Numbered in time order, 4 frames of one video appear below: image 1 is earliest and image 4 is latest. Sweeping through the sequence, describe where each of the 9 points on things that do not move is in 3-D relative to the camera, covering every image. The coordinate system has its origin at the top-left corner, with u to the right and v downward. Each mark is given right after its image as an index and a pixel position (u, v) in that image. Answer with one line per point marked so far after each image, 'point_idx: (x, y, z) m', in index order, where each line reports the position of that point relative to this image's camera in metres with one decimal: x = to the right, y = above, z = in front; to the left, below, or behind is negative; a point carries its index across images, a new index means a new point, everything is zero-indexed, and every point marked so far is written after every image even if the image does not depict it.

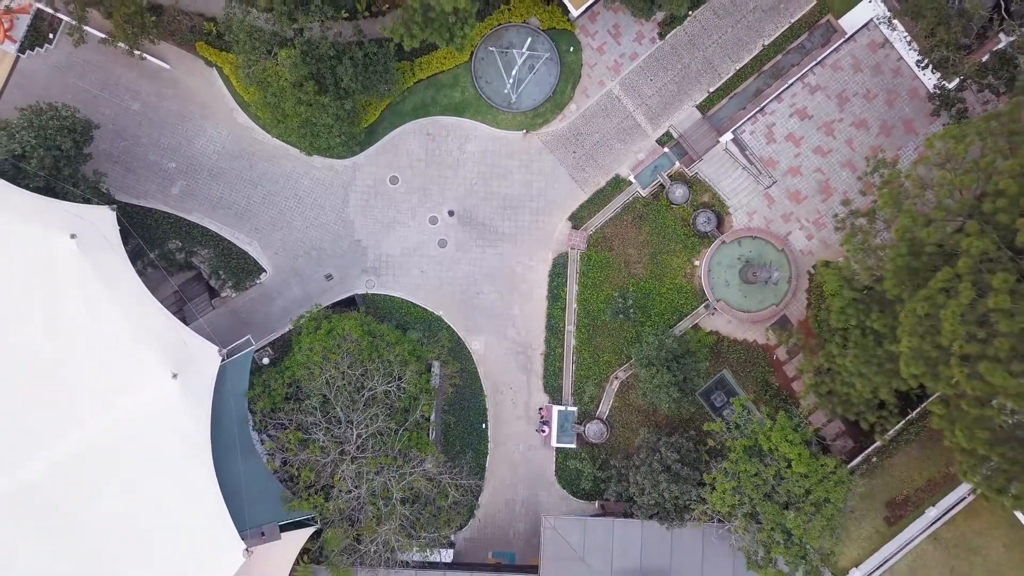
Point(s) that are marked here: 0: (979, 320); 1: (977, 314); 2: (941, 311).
0: (+13.2, -0.9, +15.1) m
1: (+13.1, -0.7, +15.1) m
2: (+12.4, -0.7, +15.6) m
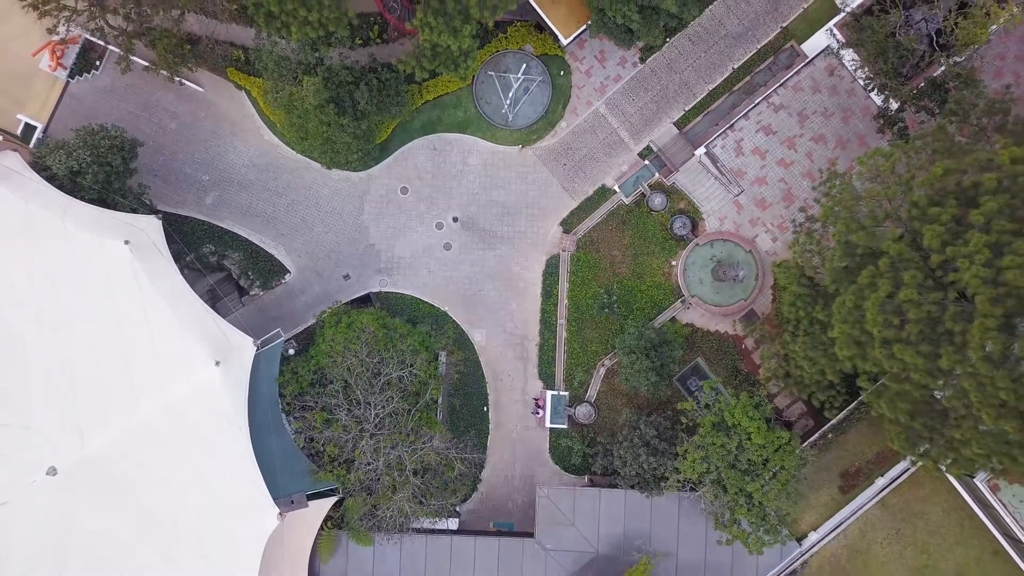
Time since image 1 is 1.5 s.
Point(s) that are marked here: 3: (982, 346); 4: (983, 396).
0: (+13.1, -0.7, +18.2) m
1: (+13.0, -0.6, +18.2) m
2: (+12.3, -0.5, +18.7) m
3: (+14.3, -1.8, +16.4) m
4: (+14.7, -3.4, +16.7) m
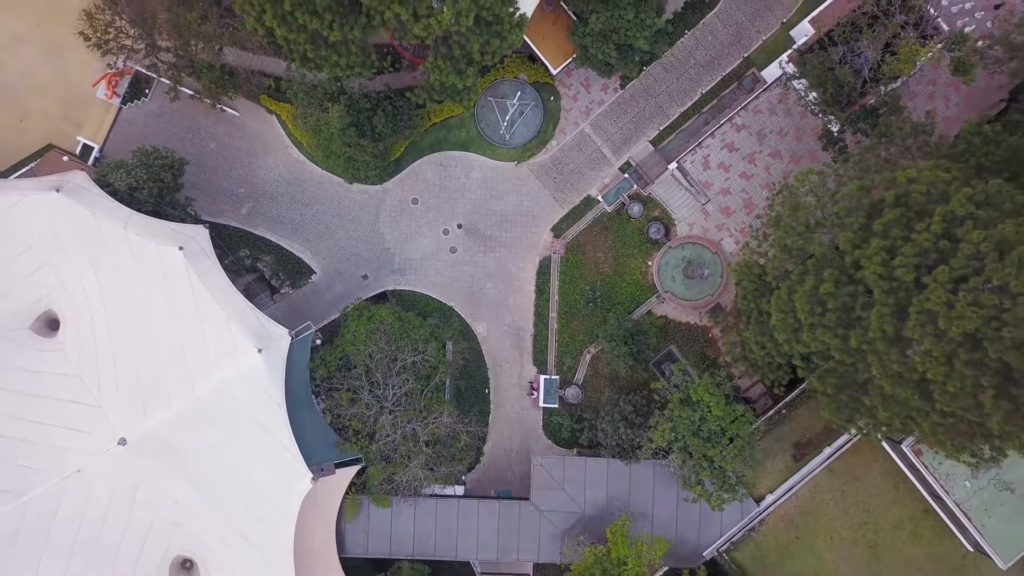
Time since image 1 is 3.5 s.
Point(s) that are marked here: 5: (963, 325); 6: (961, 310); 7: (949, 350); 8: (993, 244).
0: (+12.9, -0.5, +22.5) m
1: (+12.9, -0.4, +22.5) m
2: (+12.2, -0.3, +22.9) m
3: (+14.1, -1.6, +20.6) m
4: (+14.6, -3.1, +20.9) m
5: (+15.9, -1.3, +18.8) m
6: (+15.9, -0.8, +18.9) m
7: (+15.9, -2.3, +19.5) m
8: (+17.0, +1.5, +19.0) m
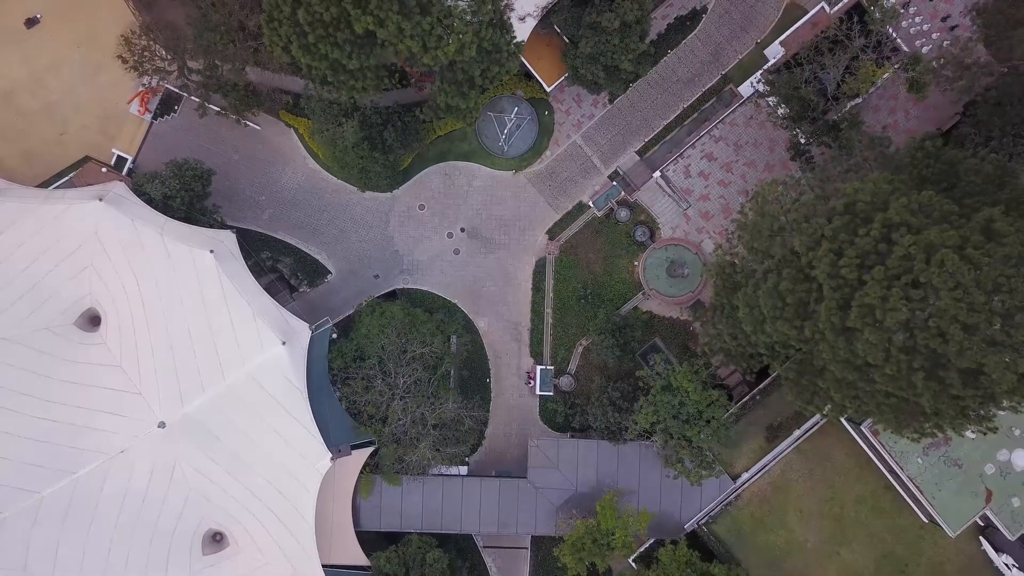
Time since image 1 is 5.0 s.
0: (+12.8, -0.4, +25.6) m
1: (+12.8, -0.2, +25.6) m
2: (+12.1, -0.2, +26.0) m
3: (+14.1, -1.4, +23.7) m
4: (+14.5, -3.0, +24.0) m
5: (+15.8, -1.1, +22.0) m
6: (+15.8, -0.6, +22.1) m
7: (+15.9, -2.1, +22.6) m
8: (+16.9, +1.7, +22.1) m
